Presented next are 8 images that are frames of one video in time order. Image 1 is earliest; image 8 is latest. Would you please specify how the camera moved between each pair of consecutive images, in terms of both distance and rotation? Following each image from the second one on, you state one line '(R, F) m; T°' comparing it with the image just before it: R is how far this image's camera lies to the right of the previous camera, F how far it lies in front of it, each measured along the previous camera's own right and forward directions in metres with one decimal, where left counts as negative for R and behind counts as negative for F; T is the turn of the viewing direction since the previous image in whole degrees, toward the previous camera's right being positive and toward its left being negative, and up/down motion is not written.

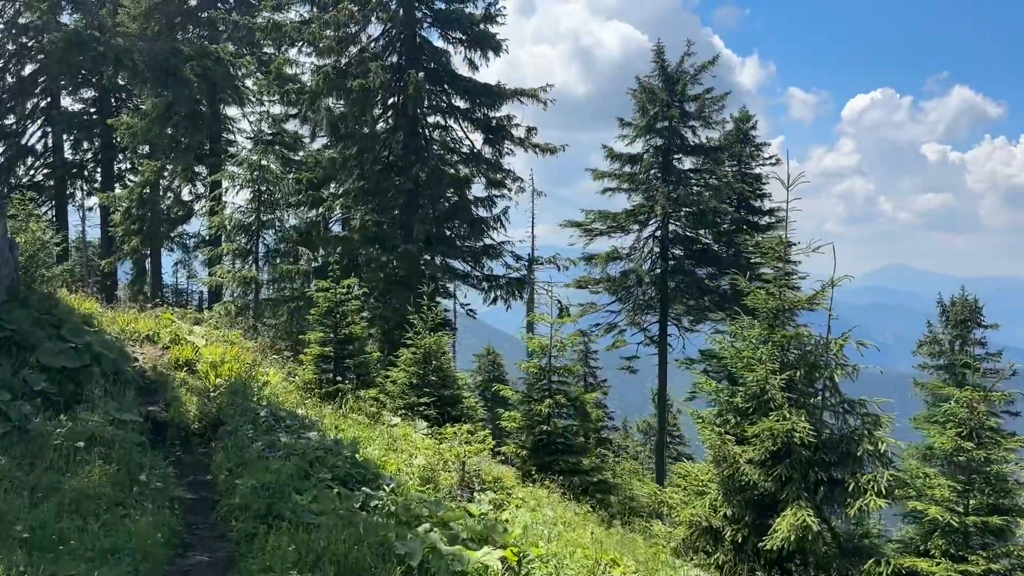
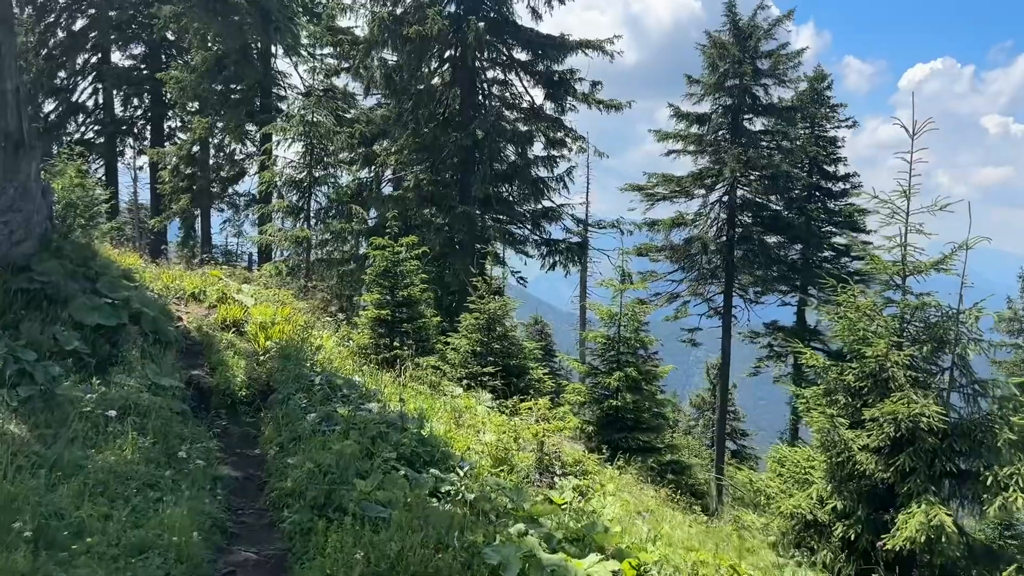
(-0.3, +0.9) m; -3°
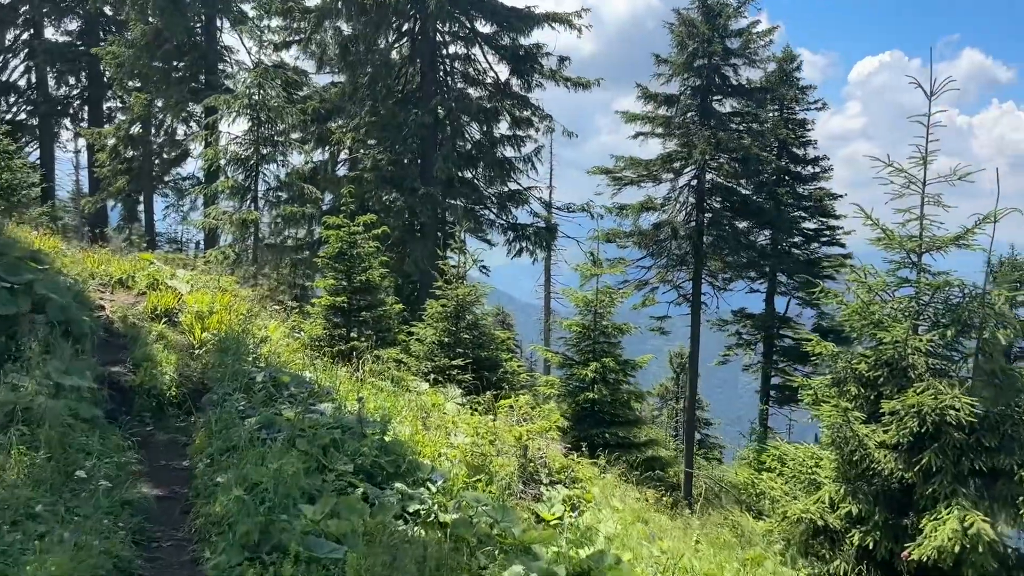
(-0.1, +0.9) m; +3°
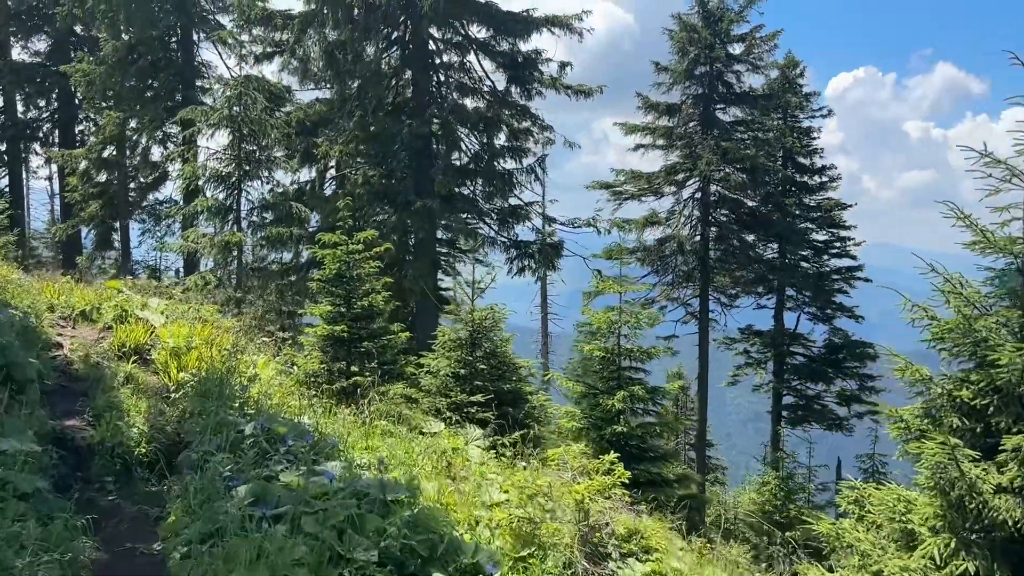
(-0.3, +1.0) m; +1°
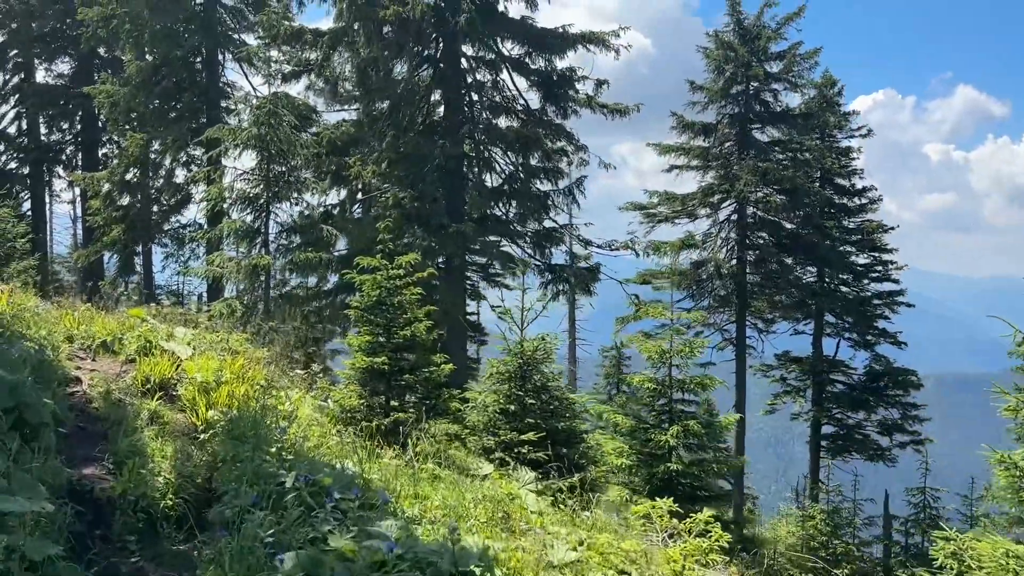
(-0.3, +0.6) m; -1°
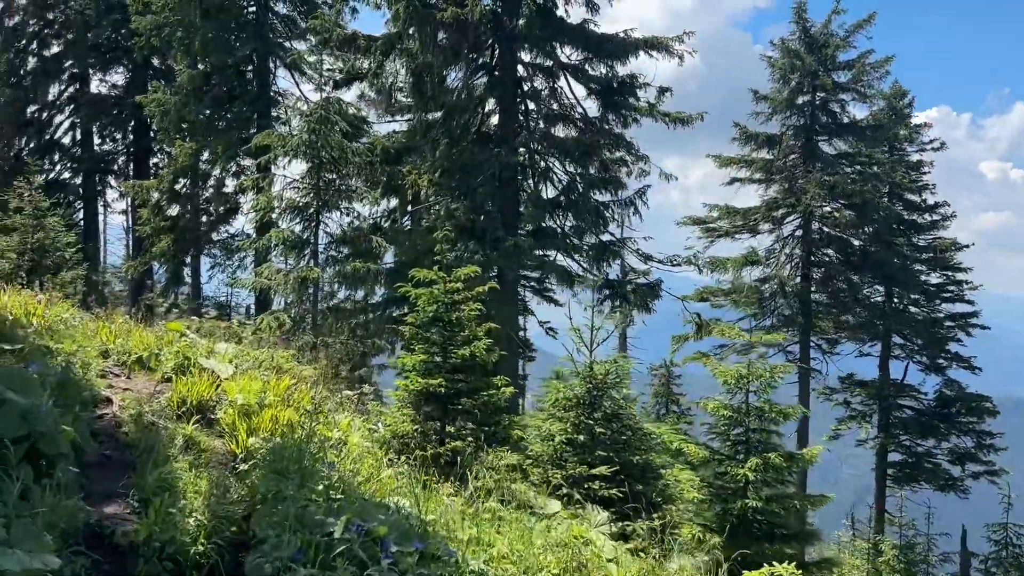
(-0.2, +0.6) m; -3°
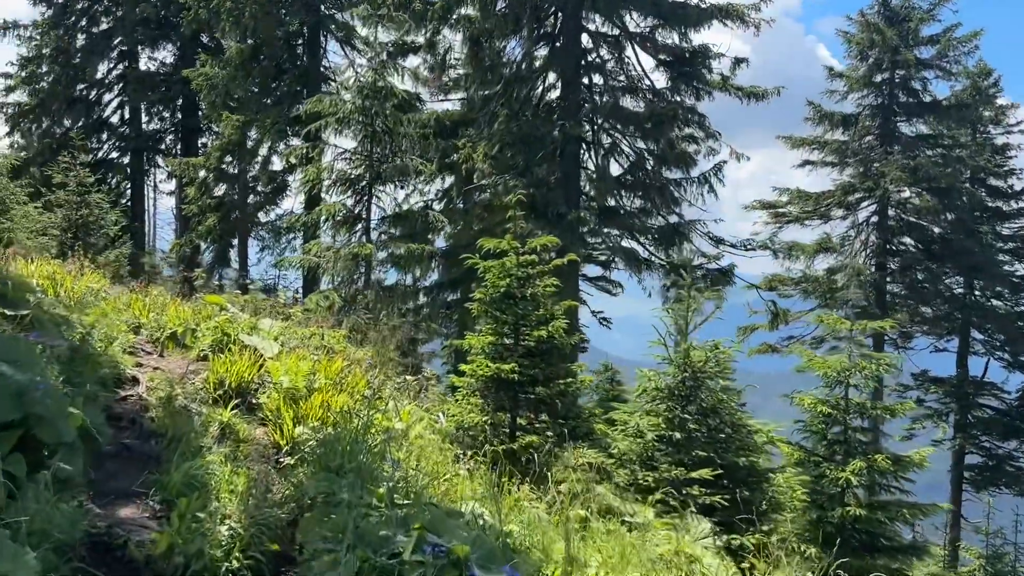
(-0.2, +0.8) m; -3°
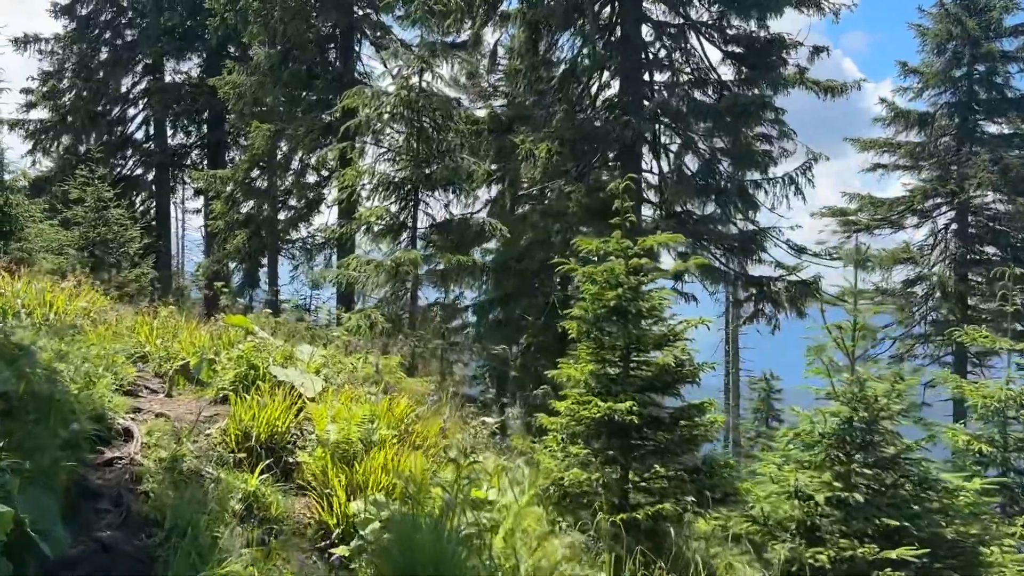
(-0.4, +1.2) m; -2°
